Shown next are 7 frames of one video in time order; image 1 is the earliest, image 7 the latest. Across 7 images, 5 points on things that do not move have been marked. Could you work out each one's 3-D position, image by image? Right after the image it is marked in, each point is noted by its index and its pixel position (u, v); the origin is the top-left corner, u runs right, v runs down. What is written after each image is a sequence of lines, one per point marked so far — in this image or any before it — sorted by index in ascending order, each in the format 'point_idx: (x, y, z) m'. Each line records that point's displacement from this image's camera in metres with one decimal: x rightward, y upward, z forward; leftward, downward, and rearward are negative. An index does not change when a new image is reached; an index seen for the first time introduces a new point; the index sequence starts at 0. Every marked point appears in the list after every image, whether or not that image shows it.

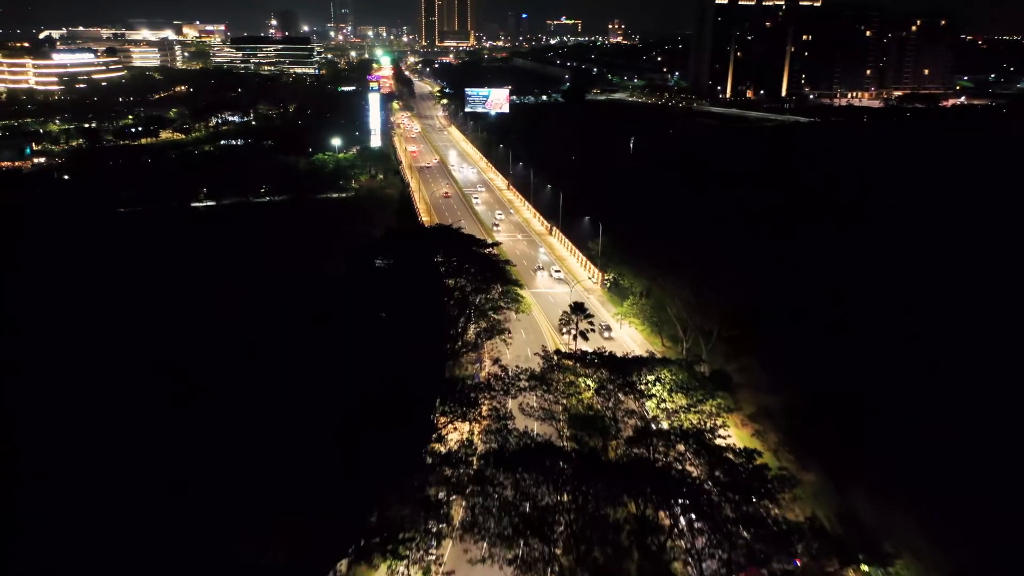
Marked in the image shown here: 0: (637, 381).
0: (+3.0, -2.3, +16.3) m
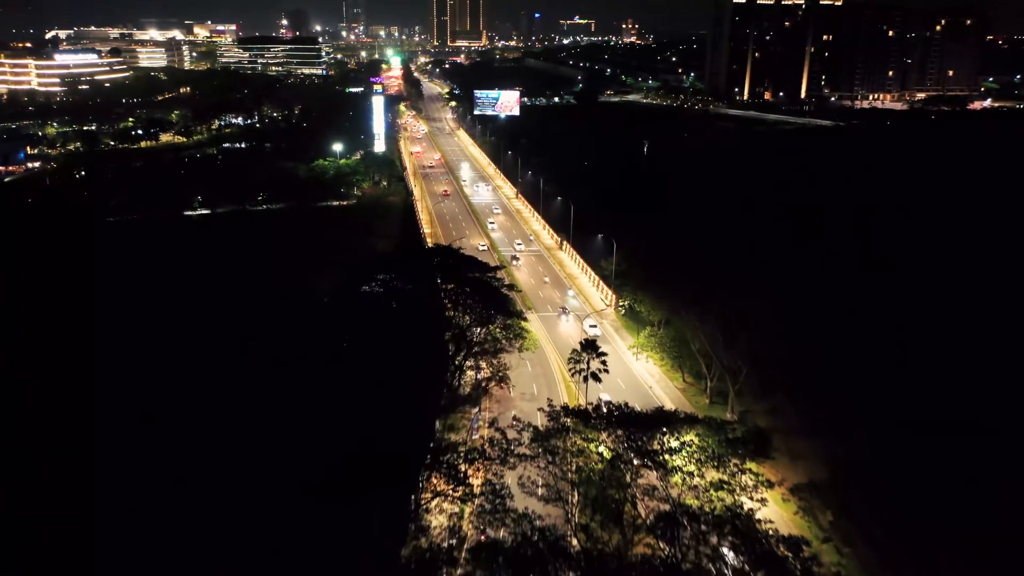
0: (+3.0, -3.3, +13.8) m
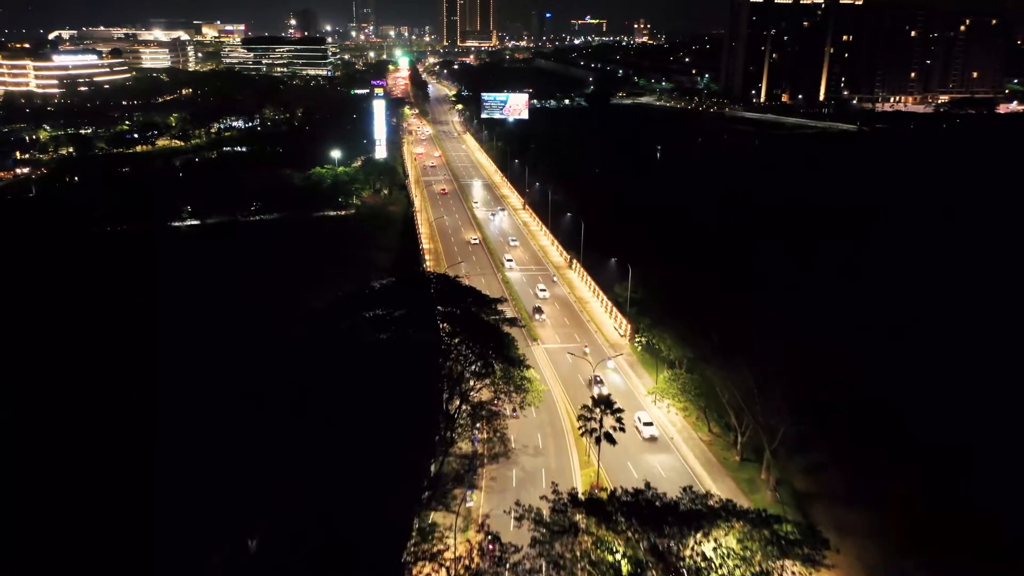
0: (+3.0, -4.4, +11.1) m
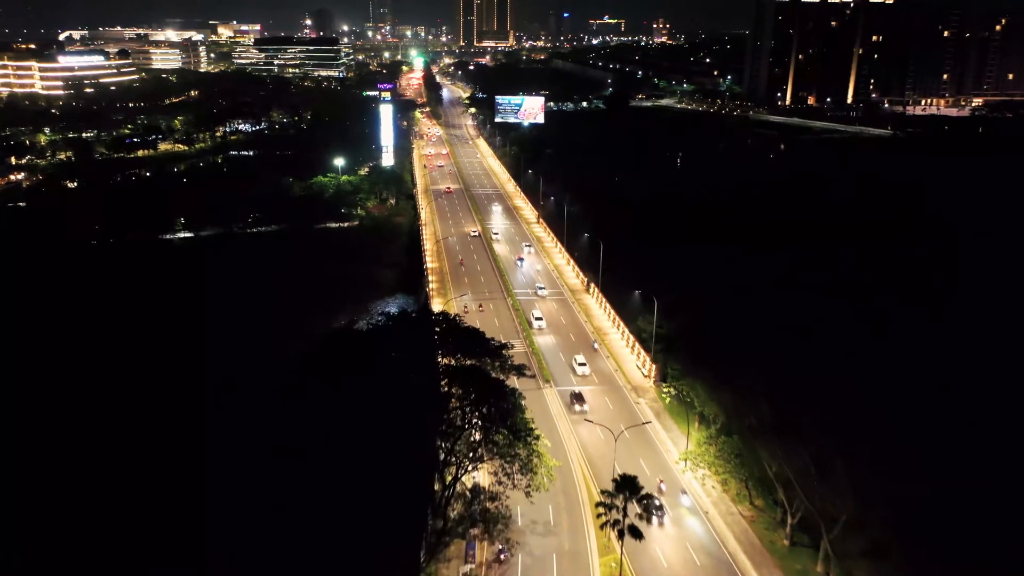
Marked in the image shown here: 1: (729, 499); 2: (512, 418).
0: (+2.9, -5.6, +8.1) m
1: (+5.6, -5.5, +17.2) m
2: (0.0, -3.4, +17.4) m
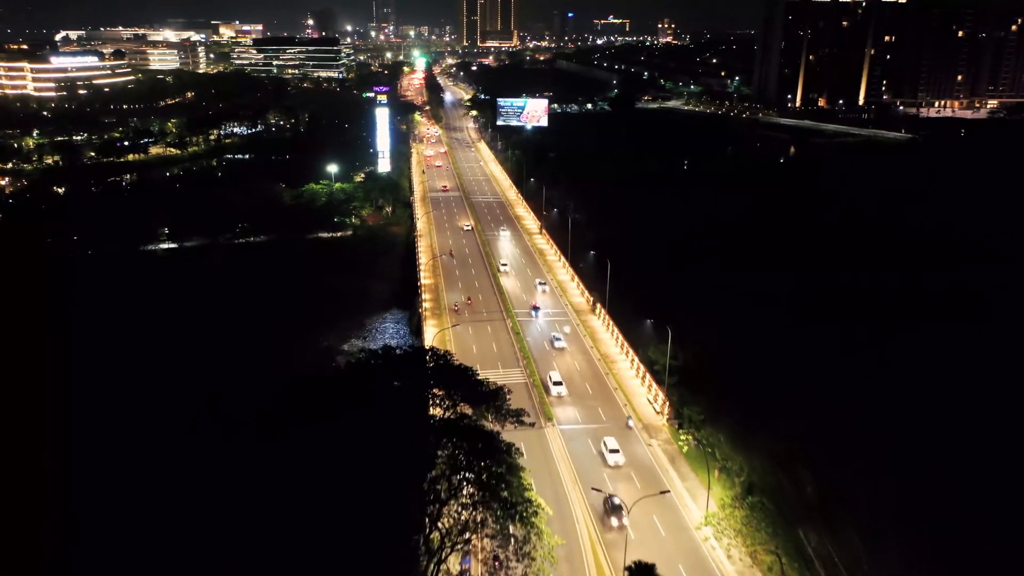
0: (+2.8, -6.4, +5.9) m
1: (+5.5, -6.3, +15.0) m
2: (-0.1, -4.3, +15.2) m
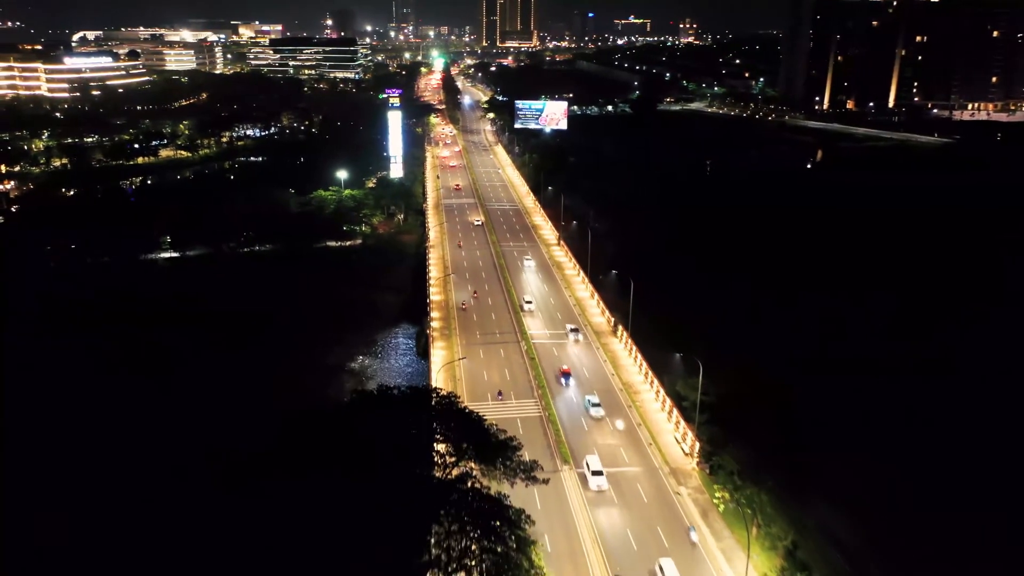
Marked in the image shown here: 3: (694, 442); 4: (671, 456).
0: (+2.7, -7.2, +3.8) m
1: (+5.7, -7.1, +12.9) m
2: (+0.1, -5.0, +13.2) m
3: (+5.1, -4.3, +18.7) m
4: (+4.5, -4.8, +19.2) m
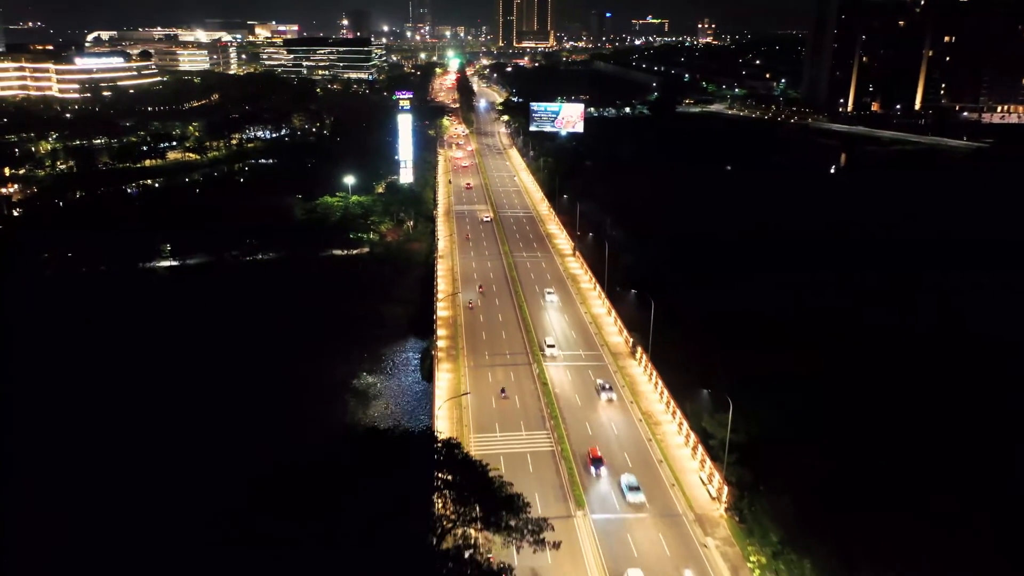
0: (+2.6, -7.9, +2.0) m
1: (+5.7, -7.8, +11.0) m
2: (+0.2, -5.7, +11.5) m
3: (+5.3, -5.0, +16.9) m
4: (+4.7, -5.5, +17.4) m
